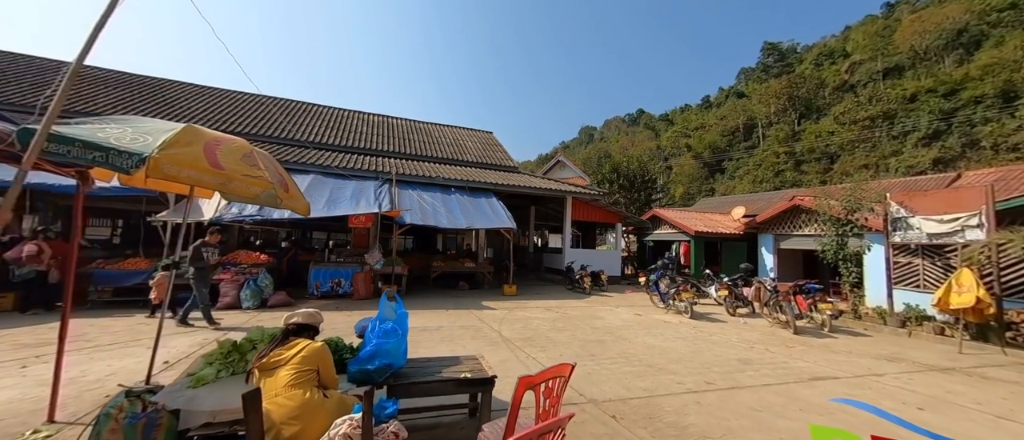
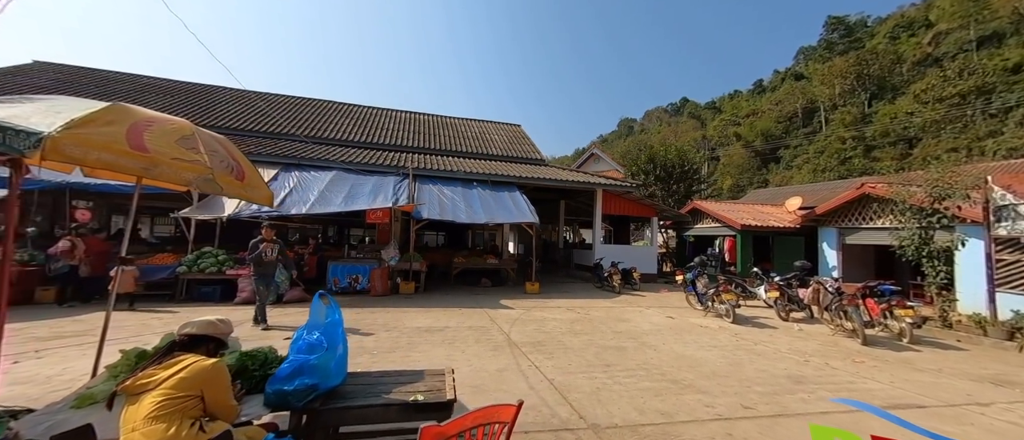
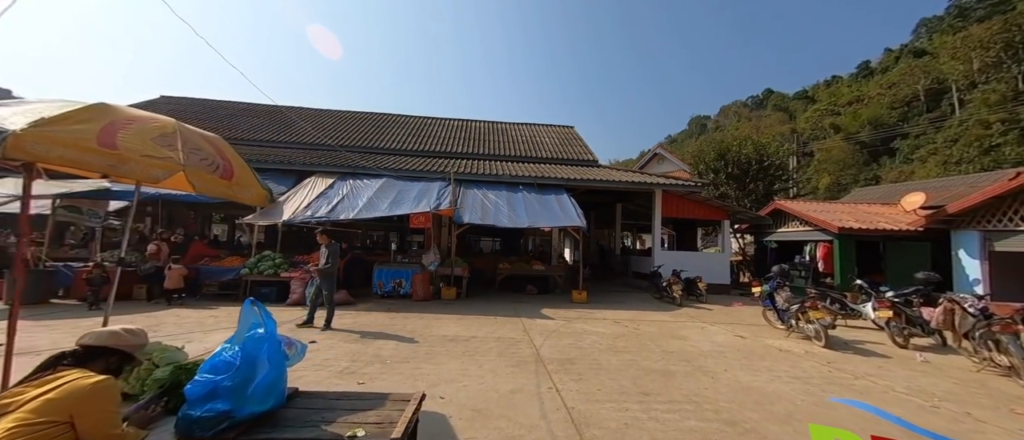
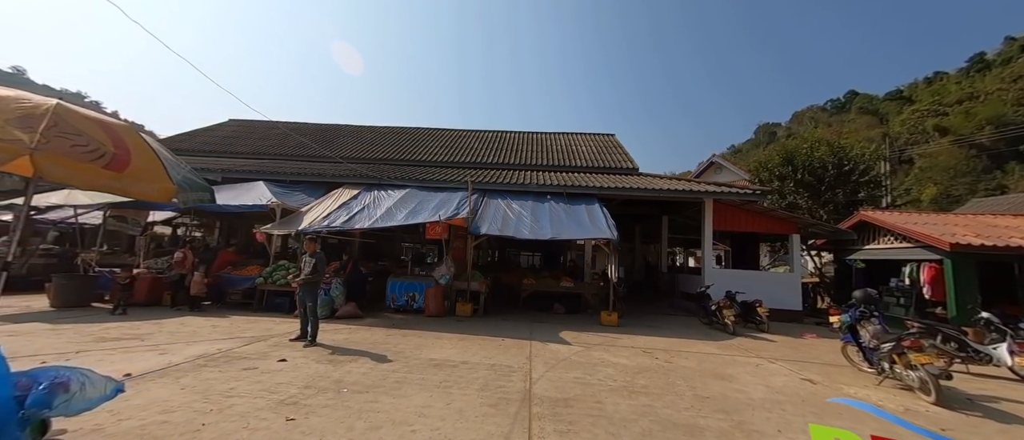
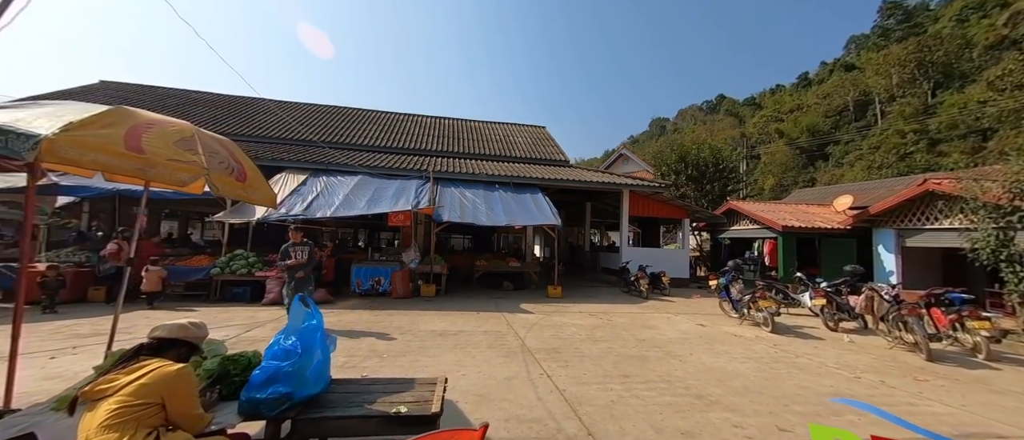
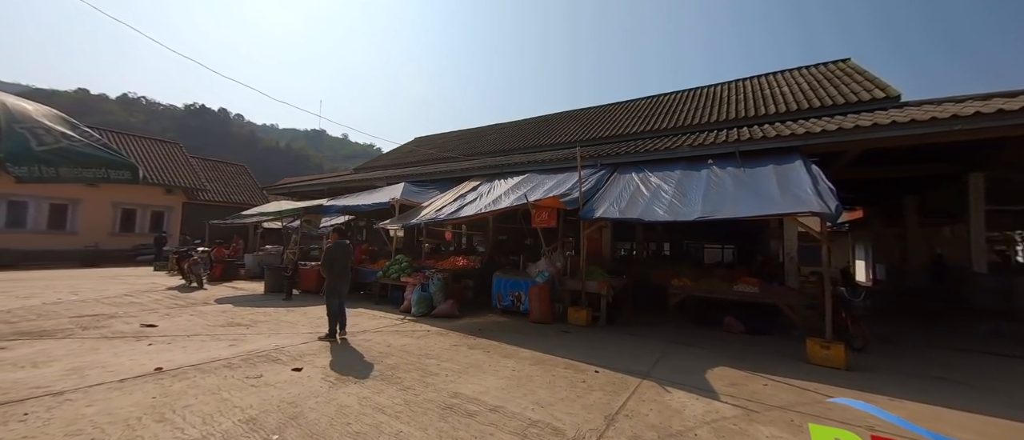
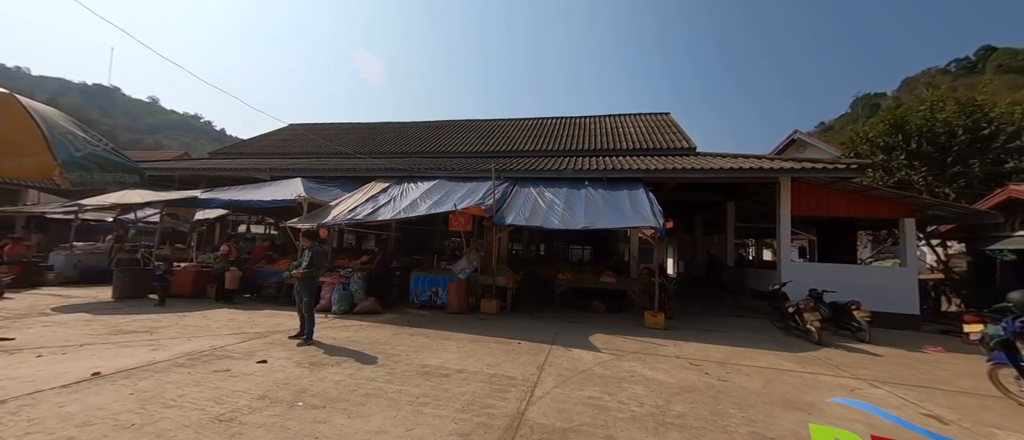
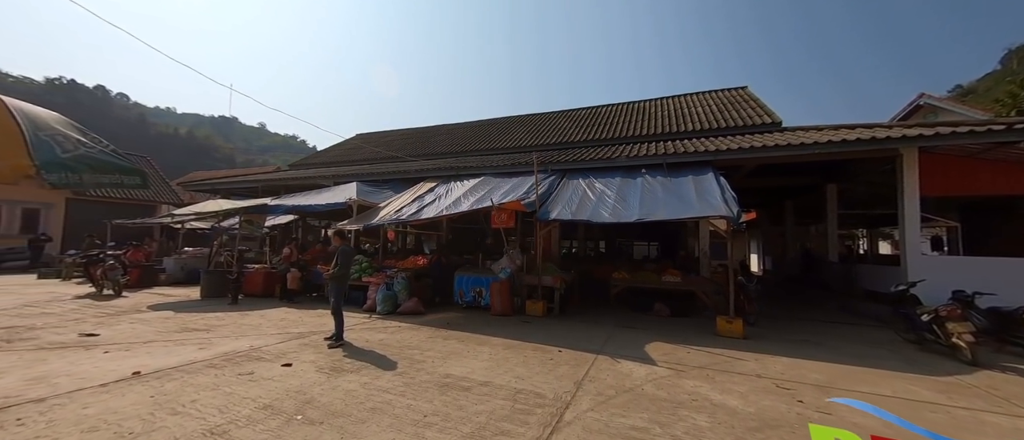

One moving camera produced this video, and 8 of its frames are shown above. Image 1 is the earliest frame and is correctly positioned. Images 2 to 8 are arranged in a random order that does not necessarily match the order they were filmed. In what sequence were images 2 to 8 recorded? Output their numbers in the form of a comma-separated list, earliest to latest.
2, 5, 3, 4, 7, 8, 6
